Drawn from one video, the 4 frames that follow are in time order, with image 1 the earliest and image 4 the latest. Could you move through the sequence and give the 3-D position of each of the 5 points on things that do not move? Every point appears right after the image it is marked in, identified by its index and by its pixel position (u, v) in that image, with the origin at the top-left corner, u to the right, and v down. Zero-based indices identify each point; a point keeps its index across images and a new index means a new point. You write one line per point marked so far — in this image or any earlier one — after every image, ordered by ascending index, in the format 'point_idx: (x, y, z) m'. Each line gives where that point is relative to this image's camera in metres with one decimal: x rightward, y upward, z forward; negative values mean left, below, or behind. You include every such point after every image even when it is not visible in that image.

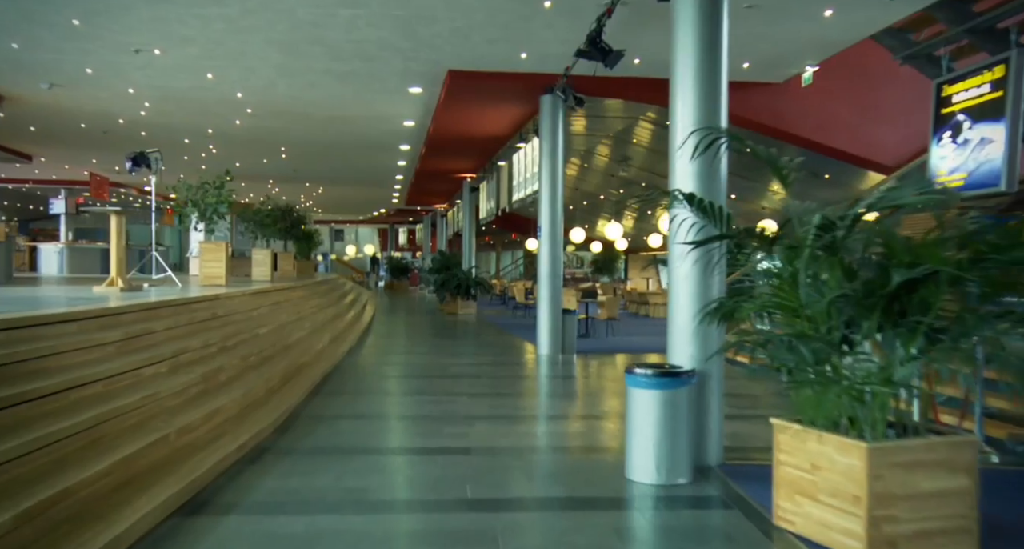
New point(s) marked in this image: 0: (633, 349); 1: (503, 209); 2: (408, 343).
0: (+1.9, -1.1, +11.6) m
1: (-0.2, +1.5, +17.1) m
2: (-1.8, -1.1, +12.8) m
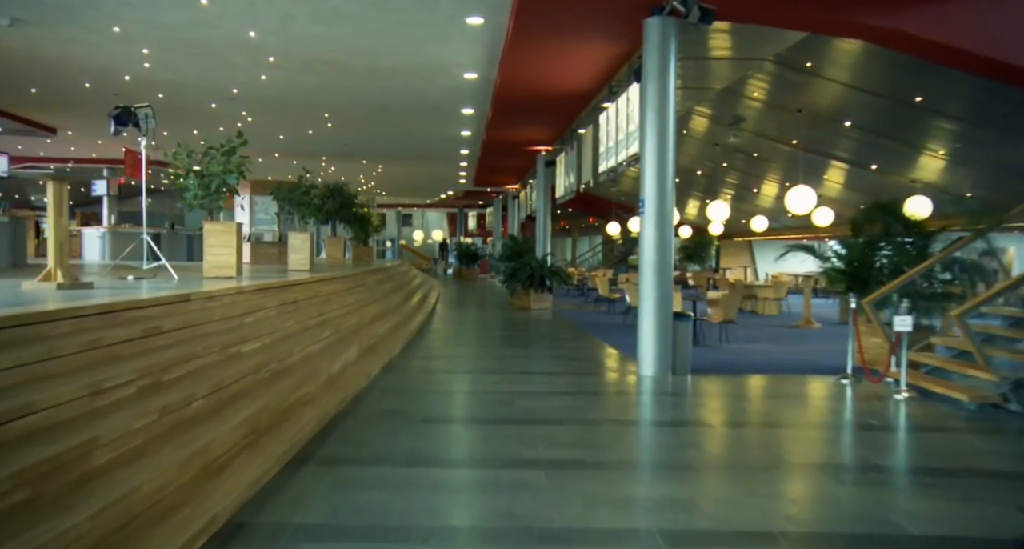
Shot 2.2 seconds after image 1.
0: (+2.9, -1.0, +8.8) m
1: (+1.3, +1.7, +14.3) m
2: (-0.6, -1.0, +10.3) m
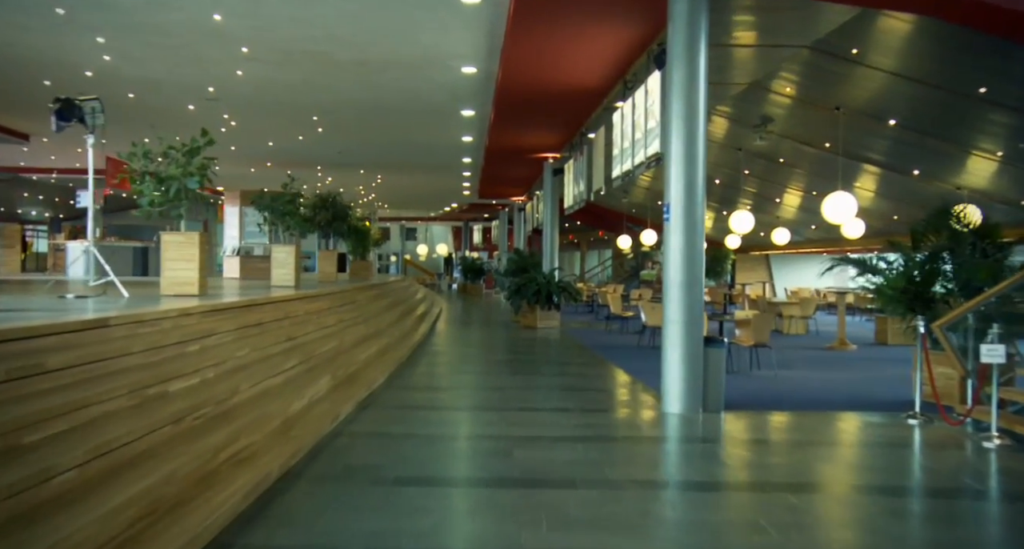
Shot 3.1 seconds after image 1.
0: (+2.9, -1.2, +7.6) m
1: (+1.4, +1.4, +13.2) m
2: (-0.6, -1.2, +9.1) m
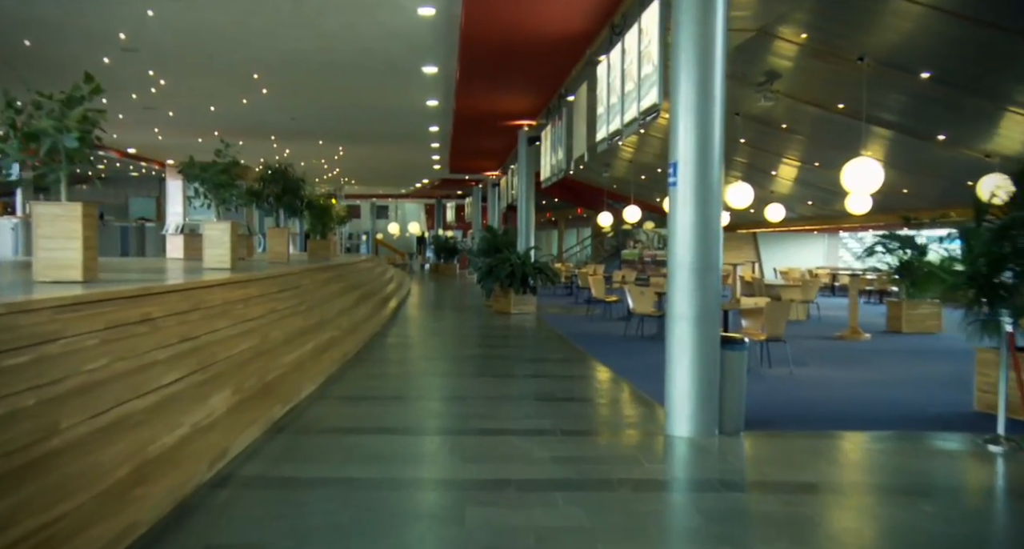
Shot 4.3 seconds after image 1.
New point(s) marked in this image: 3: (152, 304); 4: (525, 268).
0: (+2.6, -1.0, +6.2) m
1: (+0.9, +1.7, +11.7) m
2: (-0.9, -1.0, +7.7) m
3: (-2.0, -0.2, +3.8) m
4: (+0.3, +0.1, +14.2) m
